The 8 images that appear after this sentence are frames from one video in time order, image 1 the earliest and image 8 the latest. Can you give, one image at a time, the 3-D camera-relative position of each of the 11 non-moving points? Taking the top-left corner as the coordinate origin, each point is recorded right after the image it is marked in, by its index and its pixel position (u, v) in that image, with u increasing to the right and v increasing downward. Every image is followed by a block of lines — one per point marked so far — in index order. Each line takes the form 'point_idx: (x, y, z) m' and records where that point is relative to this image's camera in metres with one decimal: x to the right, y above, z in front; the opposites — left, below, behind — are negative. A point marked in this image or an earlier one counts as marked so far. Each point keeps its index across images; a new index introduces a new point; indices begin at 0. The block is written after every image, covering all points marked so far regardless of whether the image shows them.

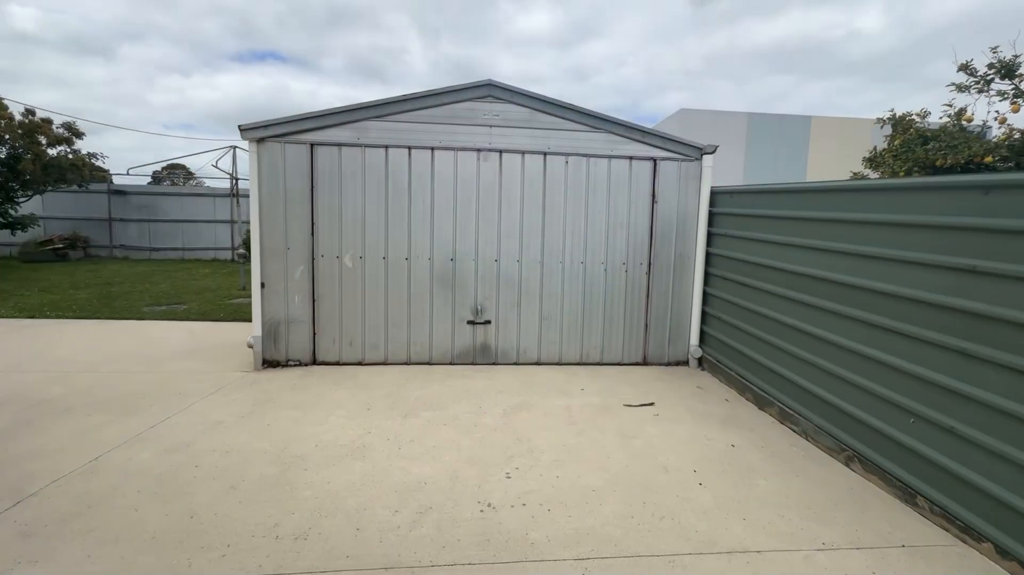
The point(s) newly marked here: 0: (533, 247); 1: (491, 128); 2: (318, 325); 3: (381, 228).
0: (+0.3, +0.5, +5.3) m
1: (-0.2, +1.8, +5.1) m
2: (-2.2, -0.4, +5.2) m
3: (-1.5, +0.7, +5.1) m
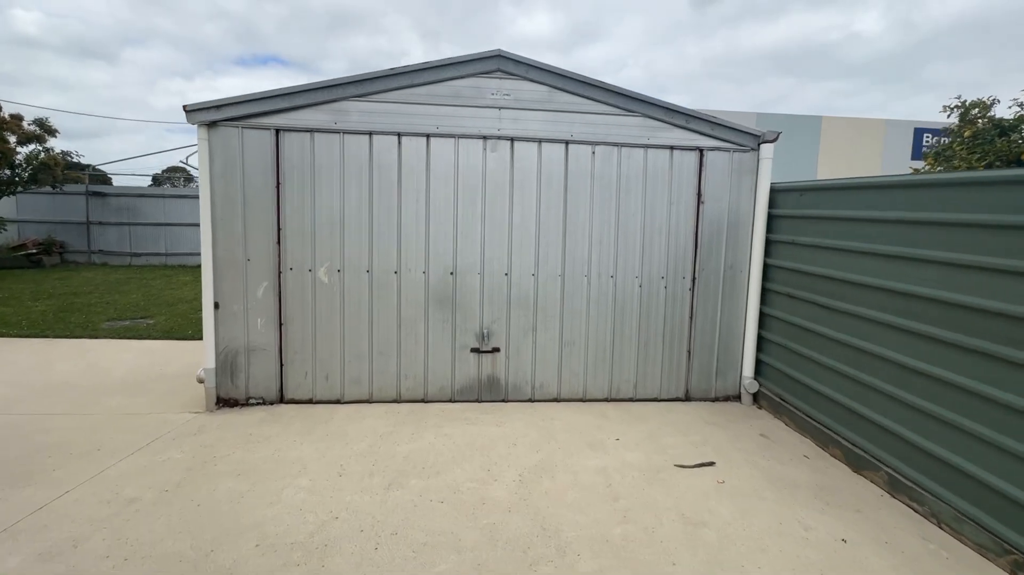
0: (+0.4, +0.3, +4.3) m
1: (-0.1, +1.7, +4.2) m
2: (-2.1, -0.6, +4.2) m
3: (-1.4, +0.5, +4.1) m
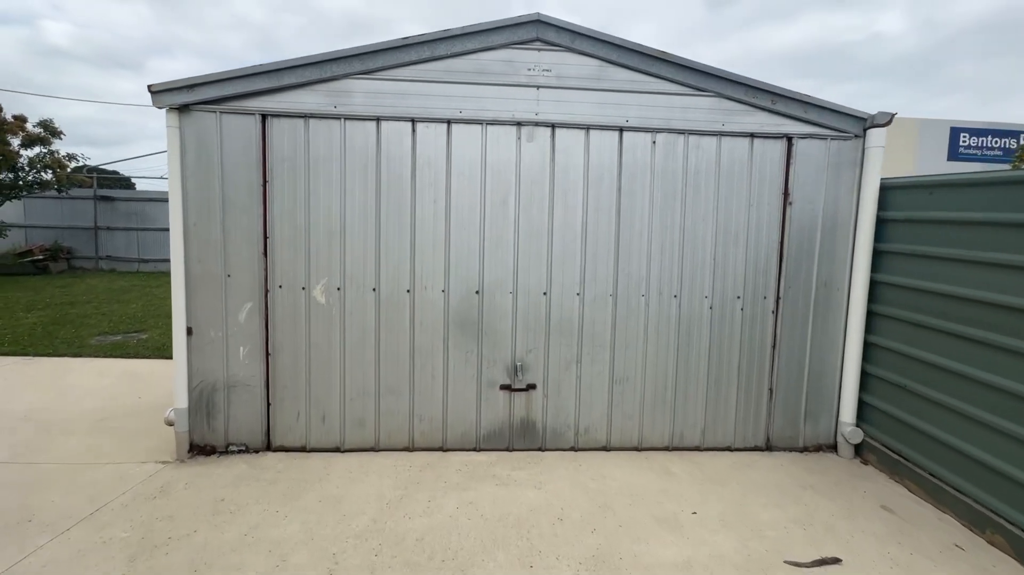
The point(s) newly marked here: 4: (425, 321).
0: (+0.7, +0.1, +3.5) m
1: (+0.2, +1.5, +3.3) m
2: (-1.8, -0.8, +3.4) m
3: (-1.1, +0.3, +3.3) m
4: (-0.7, -0.3, +3.4) m
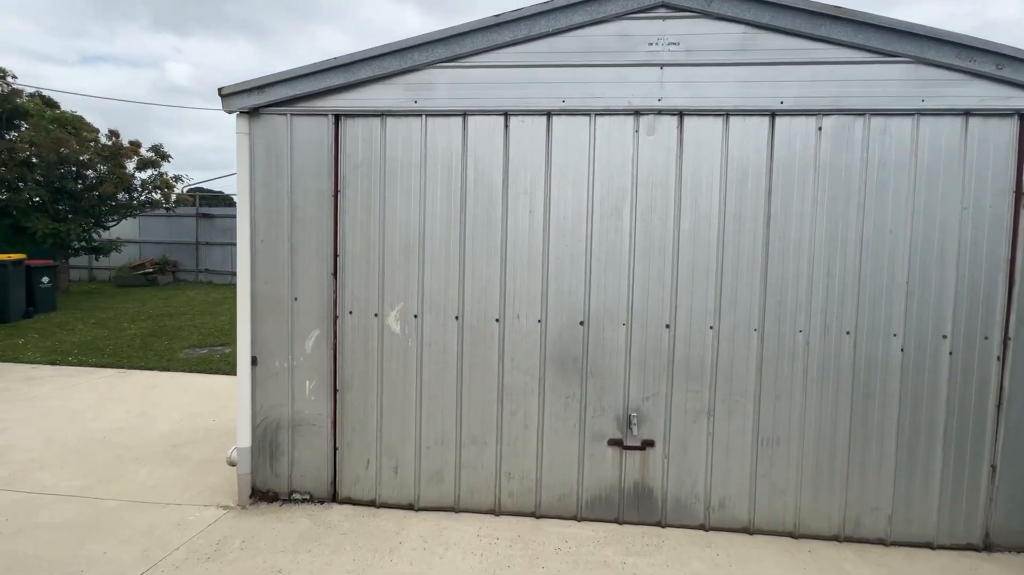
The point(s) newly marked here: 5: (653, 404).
0: (+1.4, -0.1, +2.7) m
1: (+0.9, +1.3, +2.6) m
2: (-1.1, -1.0, +2.9) m
3: (-0.4, +0.2, +2.8) m
4: (0.0, -0.4, +2.8) m
5: (+0.9, -0.7, +2.7) m
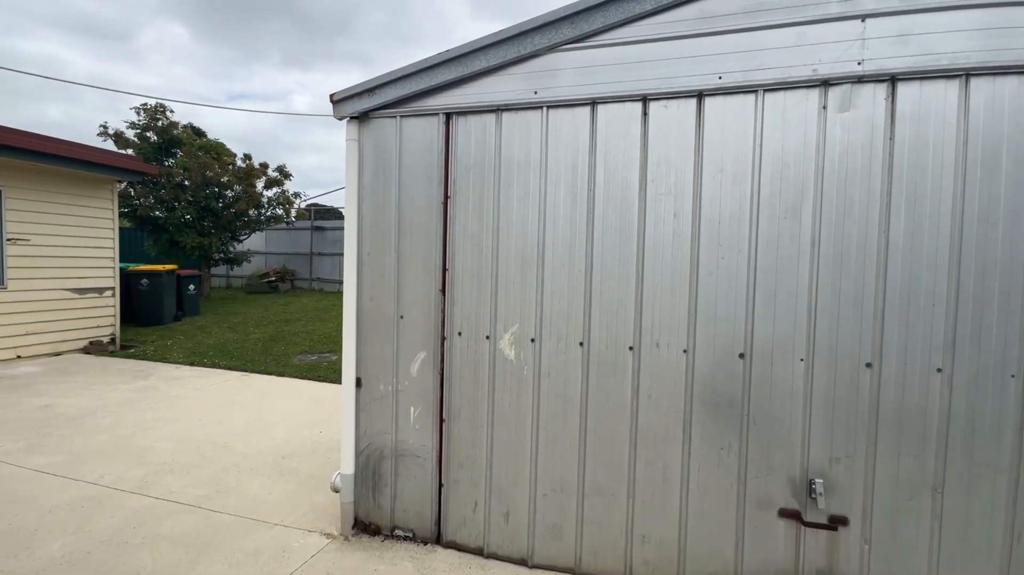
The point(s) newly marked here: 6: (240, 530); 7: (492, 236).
0: (+2.0, -0.2, +1.9) m
1: (+1.6, +1.2, +2.0) m
2: (-0.4, -1.1, +2.6) m
3: (+0.3, +0.1, +2.3) m
4: (+0.7, -0.5, +2.2) m
5: (+1.5, -0.8, +2.0) m
6: (-1.7, -1.6, +2.9) m
7: (-0.1, +0.3, +2.5) m
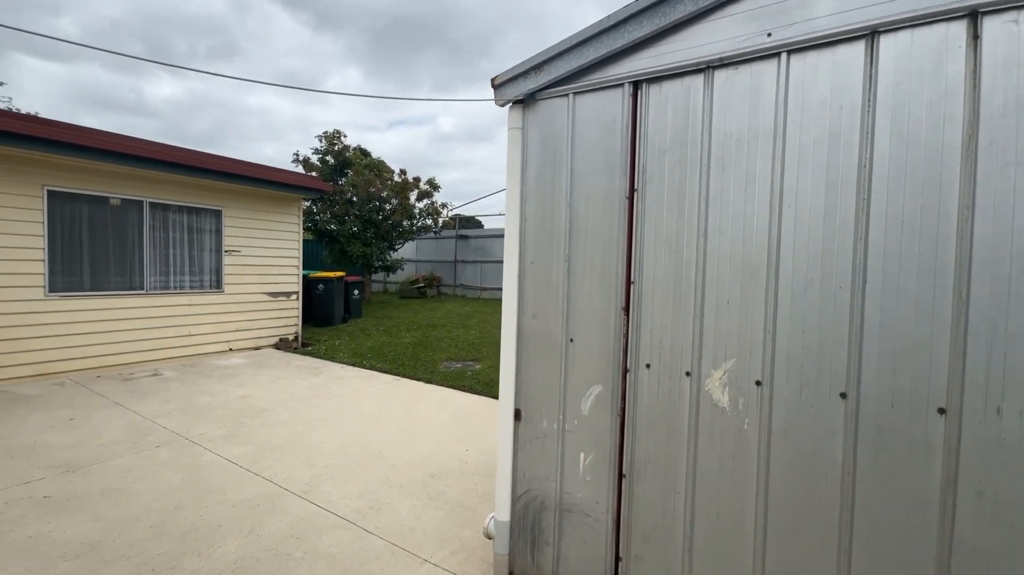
0: (+2.6, -0.3, +0.6) m
1: (+2.2, +1.1, +0.9) m
2: (+0.5, -1.2, +2.0) m
3: (+1.2, 0.0, +1.6) m
4: (+1.5, -0.6, +1.4) m
5: (+2.2, -0.9, +0.9) m
6: (-0.7, -1.6, +2.7) m
7: (+0.8, +0.2, +1.8) m
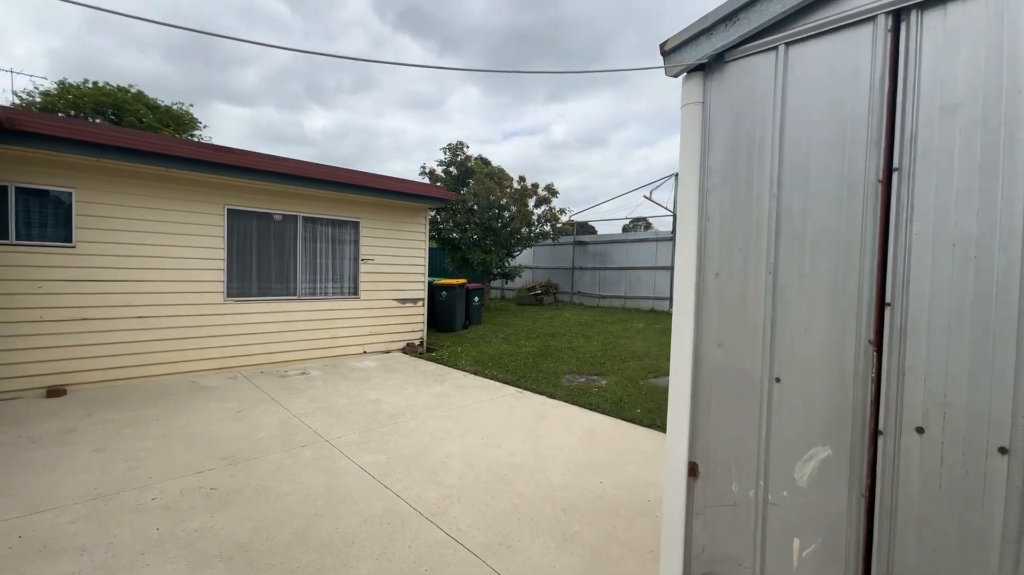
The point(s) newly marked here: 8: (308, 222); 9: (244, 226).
0: (+2.9, -0.4, -0.5) m
1: (+2.5, +1.0, -0.1) m
2: (+1.1, -1.2, +1.4) m
3: (+1.6, -0.1, +0.8) m
4: (+1.9, -0.7, +0.5) m
5: (+2.5, -1.0, -0.1) m
6: (+0.1, -1.7, +2.3) m
7: (+1.3, +0.1, +1.1) m
8: (-3.7, +1.2, +8.0) m
9: (-4.5, +1.0, +7.4) m
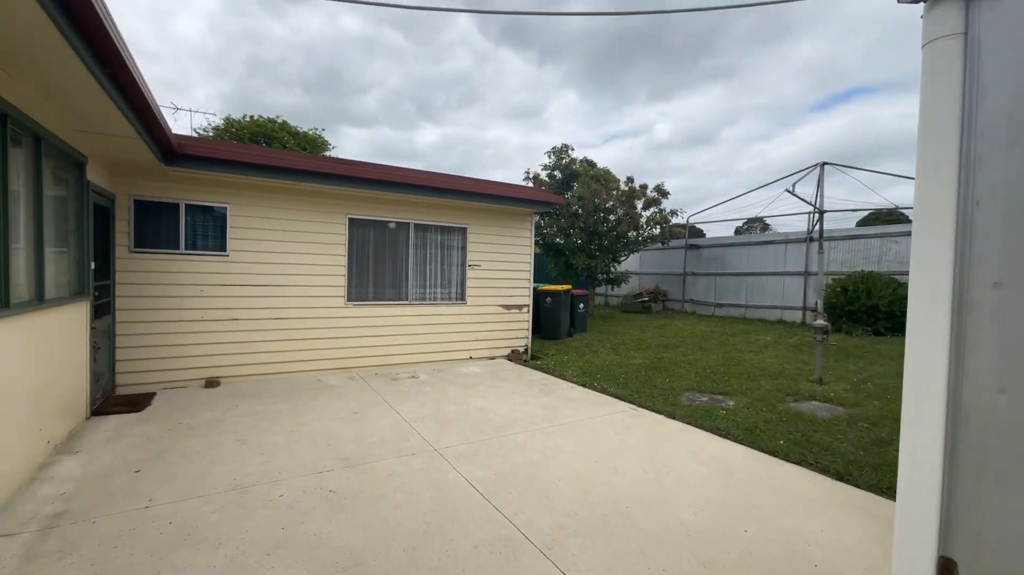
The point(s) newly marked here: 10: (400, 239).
0: (+2.8, -0.4, -1.5) m
1: (+2.6, +1.0, -1.0) m
2: (+1.5, -1.3, +0.7) m
3: (+1.9, -0.1, +0.1) m
4: (+2.1, -0.7, -0.3) m
5: (+2.5, -1.0, -1.0) m
6: (+0.7, -1.8, +1.8) m
7: (+1.7, +0.1, +0.5) m
8: (-1.7, +1.1, +8.3) m
9: (-2.6, +1.0, +7.9) m
10: (-2.0, +0.9, +8.1) m
